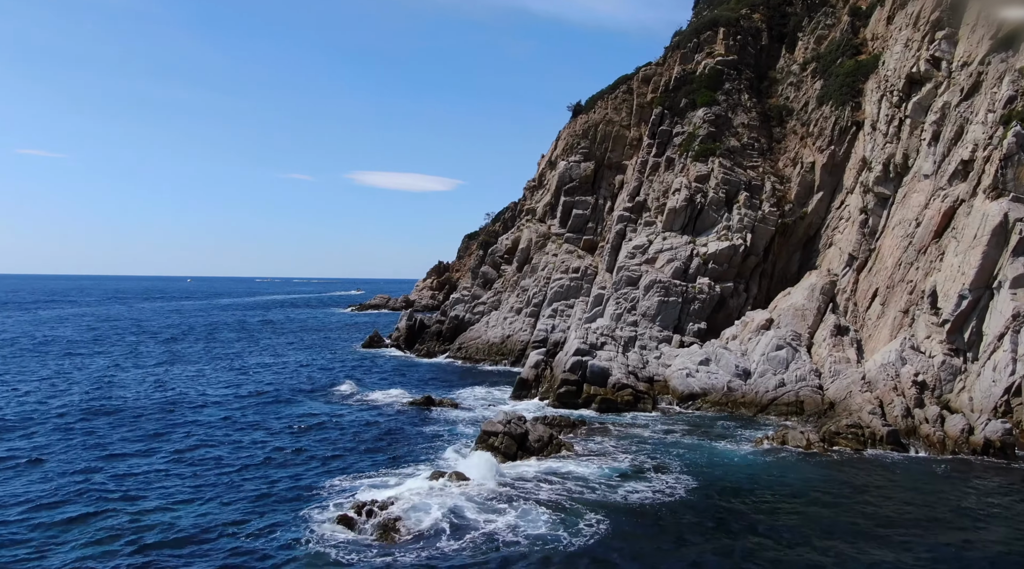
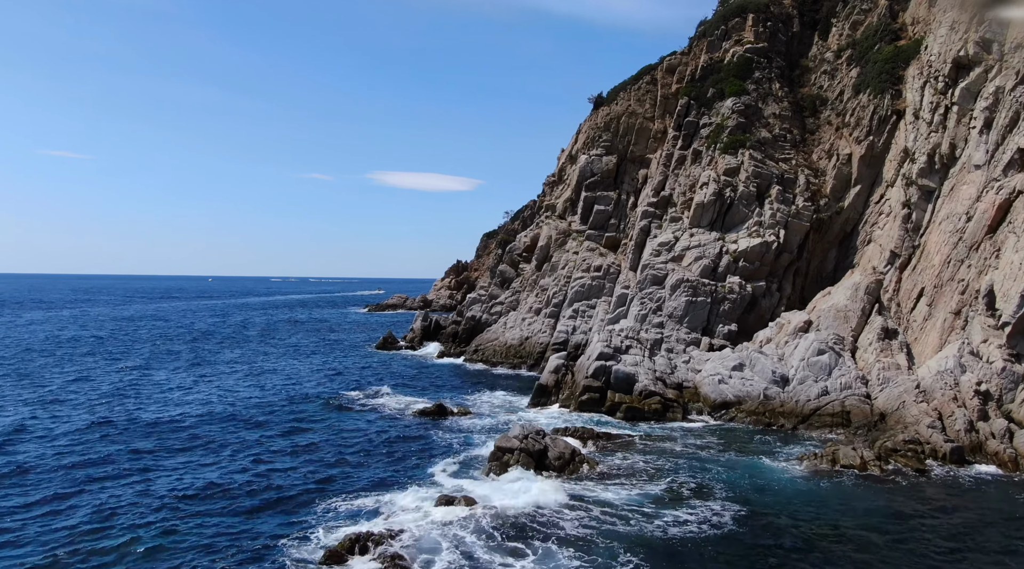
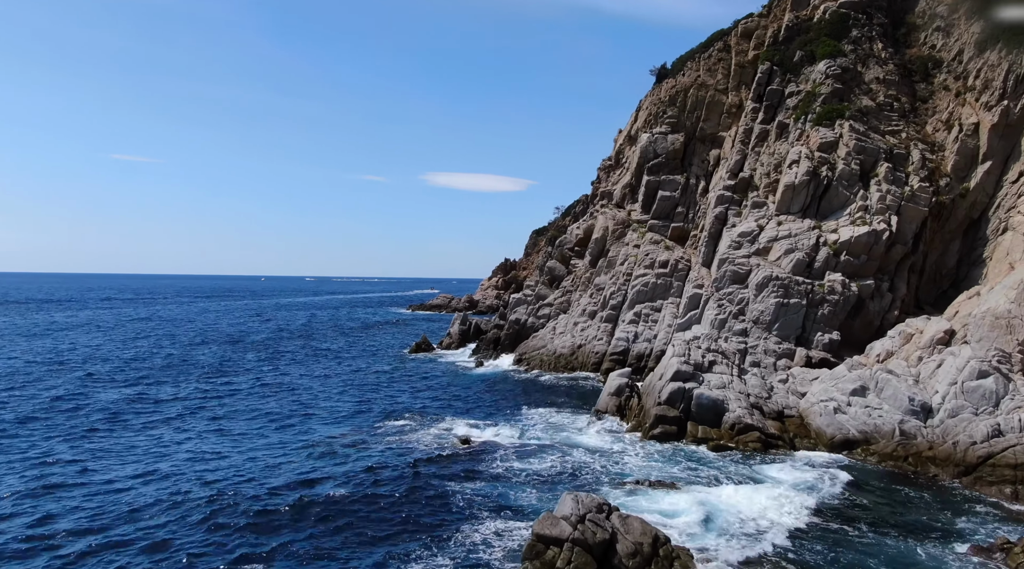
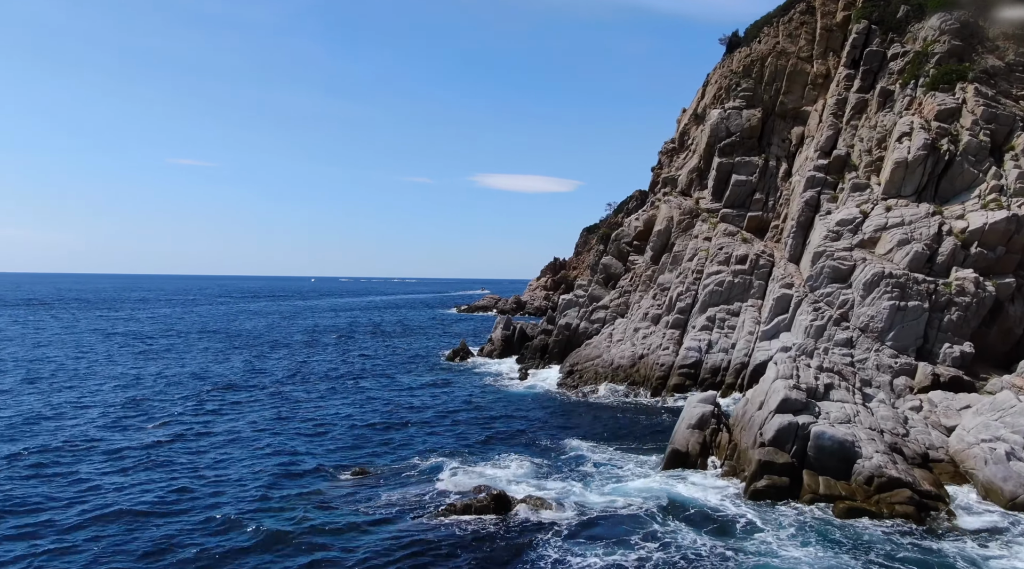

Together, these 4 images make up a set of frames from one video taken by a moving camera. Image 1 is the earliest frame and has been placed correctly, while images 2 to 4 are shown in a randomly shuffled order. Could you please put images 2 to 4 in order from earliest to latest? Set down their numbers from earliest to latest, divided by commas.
2, 3, 4
